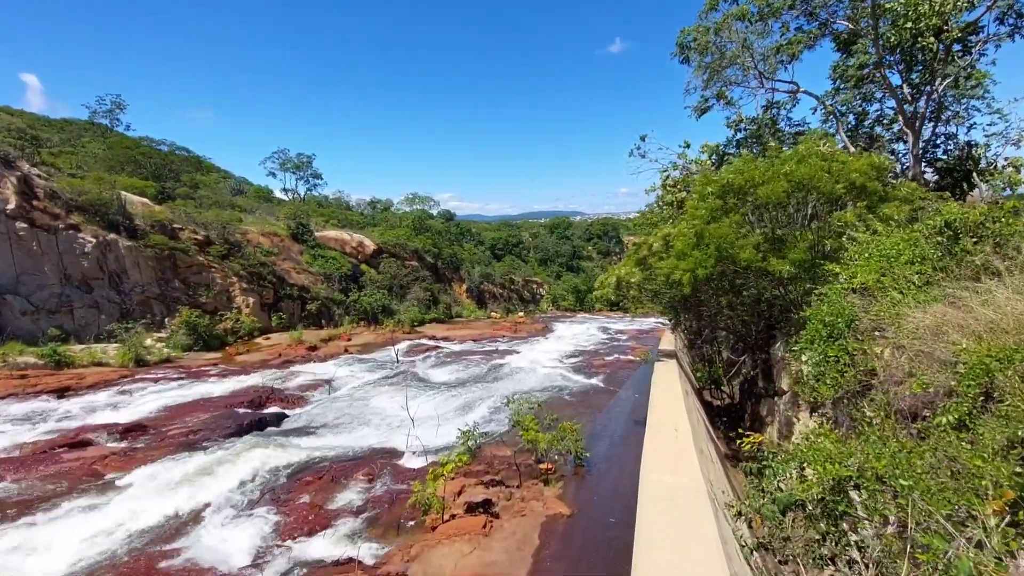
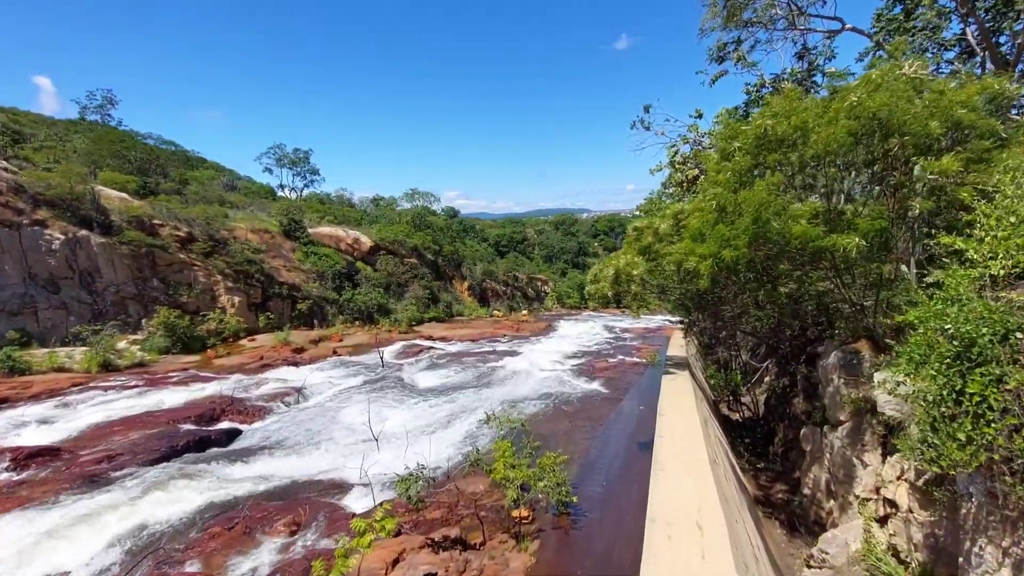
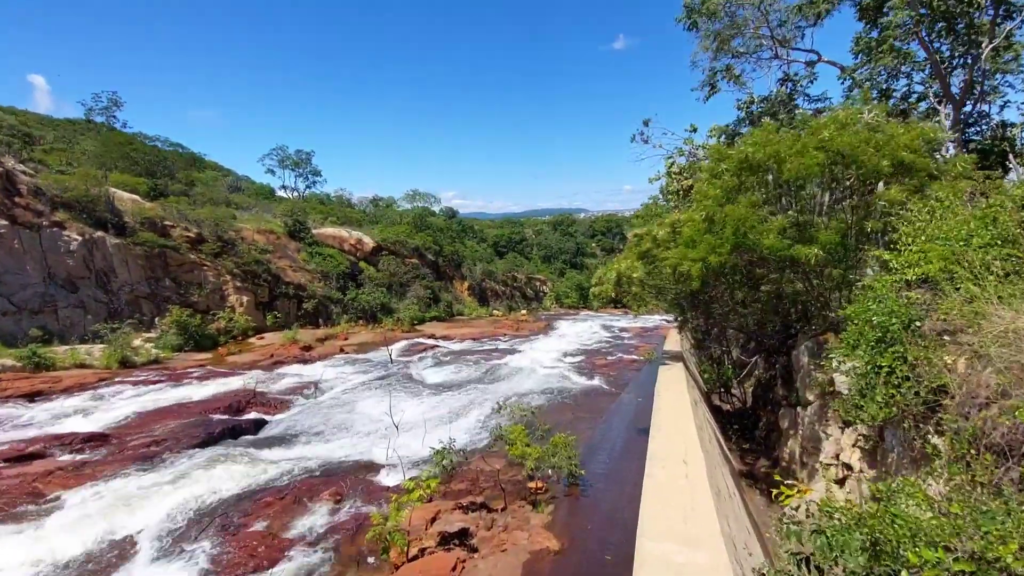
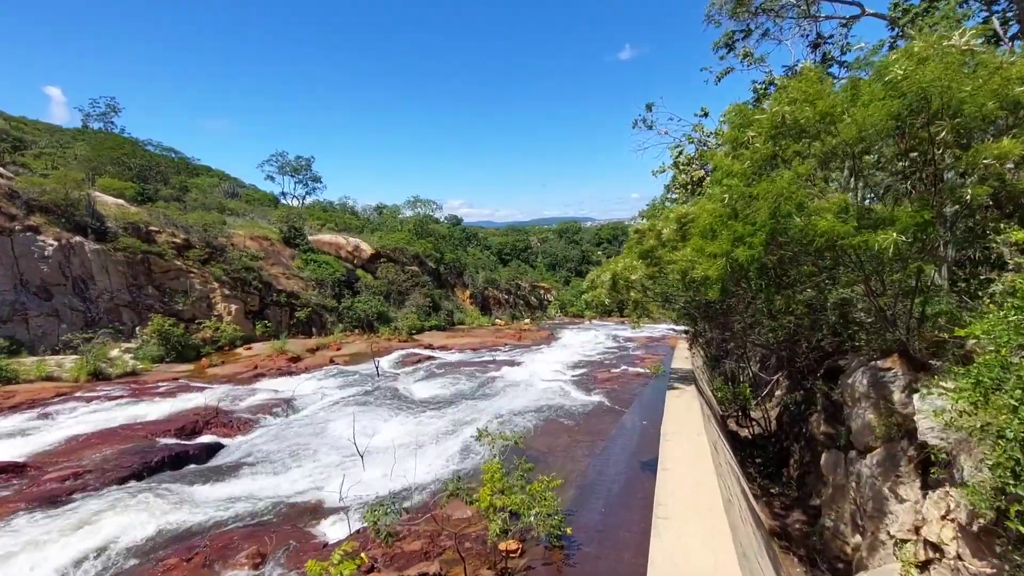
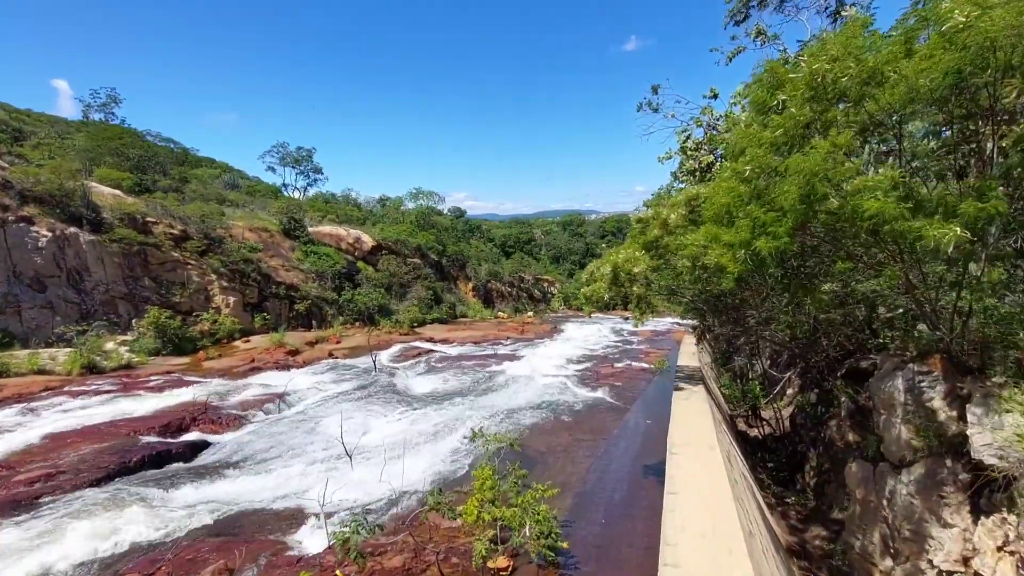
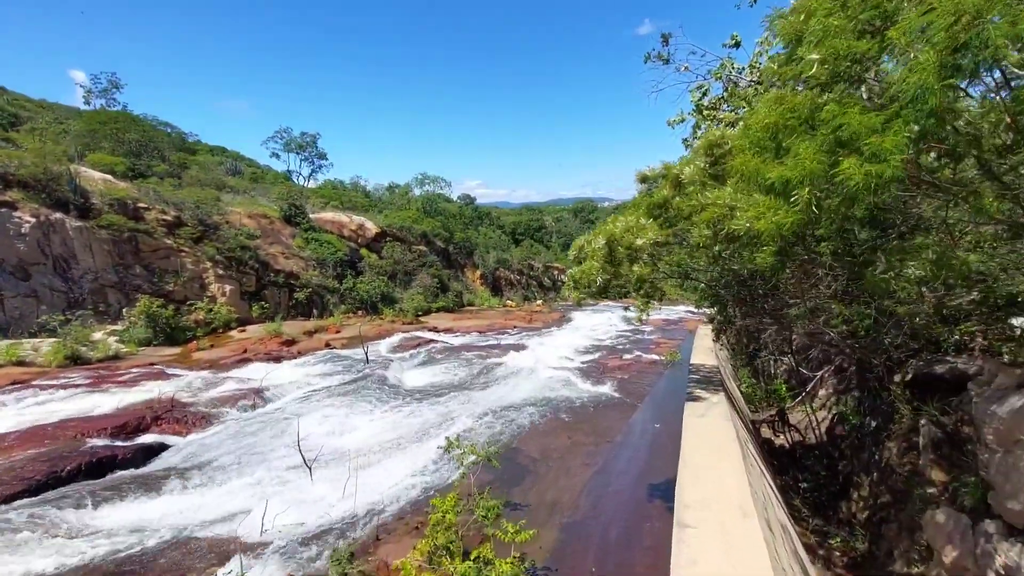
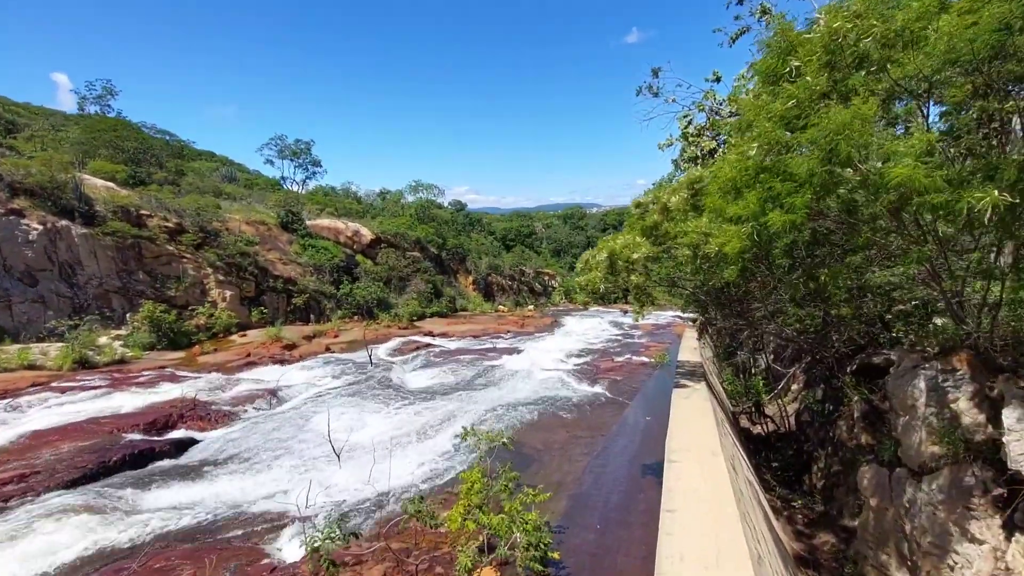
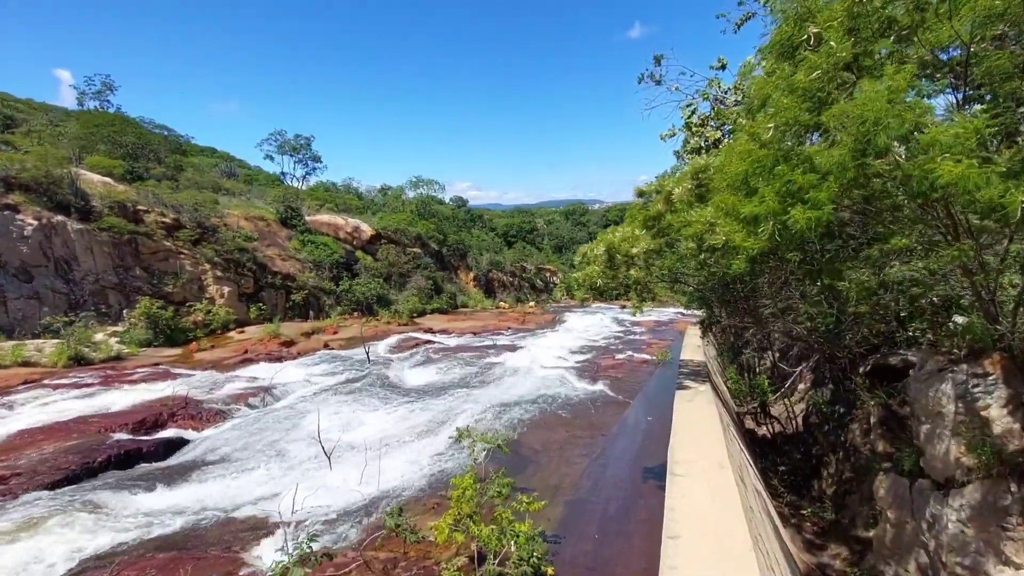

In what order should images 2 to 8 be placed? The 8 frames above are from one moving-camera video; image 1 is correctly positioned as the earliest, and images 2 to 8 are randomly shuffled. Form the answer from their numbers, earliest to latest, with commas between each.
3, 2, 4, 5, 7, 8, 6
